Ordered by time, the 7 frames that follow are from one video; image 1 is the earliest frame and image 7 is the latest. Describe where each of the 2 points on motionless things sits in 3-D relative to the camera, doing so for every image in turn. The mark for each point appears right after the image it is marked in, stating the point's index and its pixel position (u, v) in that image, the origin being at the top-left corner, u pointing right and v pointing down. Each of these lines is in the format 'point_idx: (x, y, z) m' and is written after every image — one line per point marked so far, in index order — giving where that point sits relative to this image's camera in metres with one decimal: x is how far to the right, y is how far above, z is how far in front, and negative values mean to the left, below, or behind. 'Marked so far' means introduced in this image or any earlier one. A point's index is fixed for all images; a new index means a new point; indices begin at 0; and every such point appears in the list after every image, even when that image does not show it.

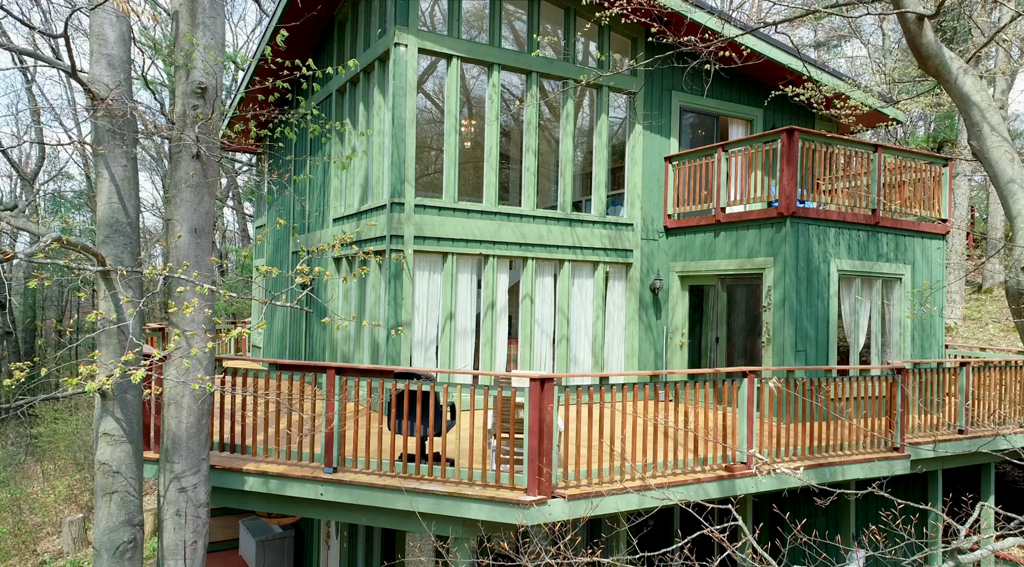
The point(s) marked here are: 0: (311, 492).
0: (-1.9, -2.0, +7.6) m
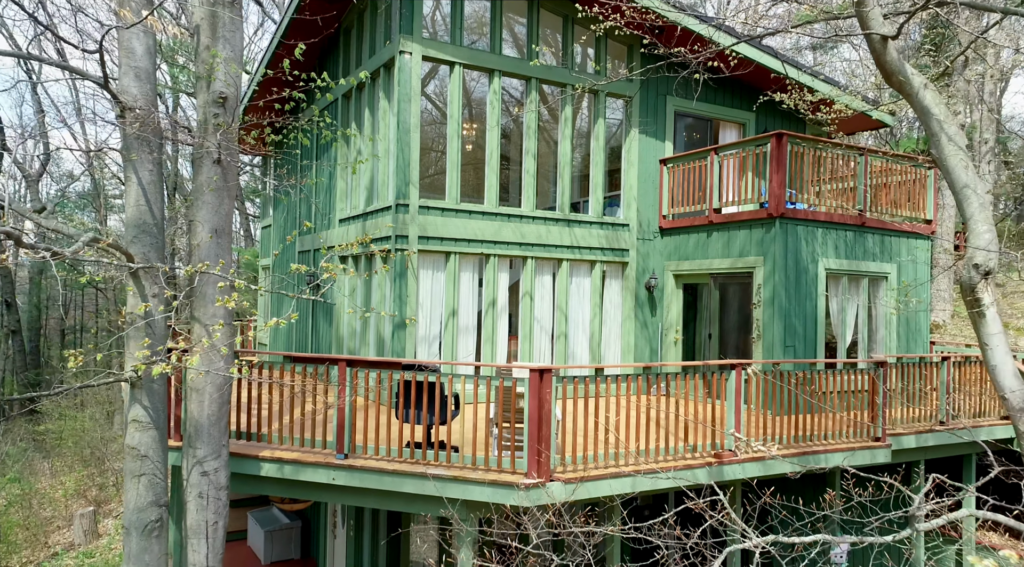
0: (-1.9, -2.0, +8.1) m
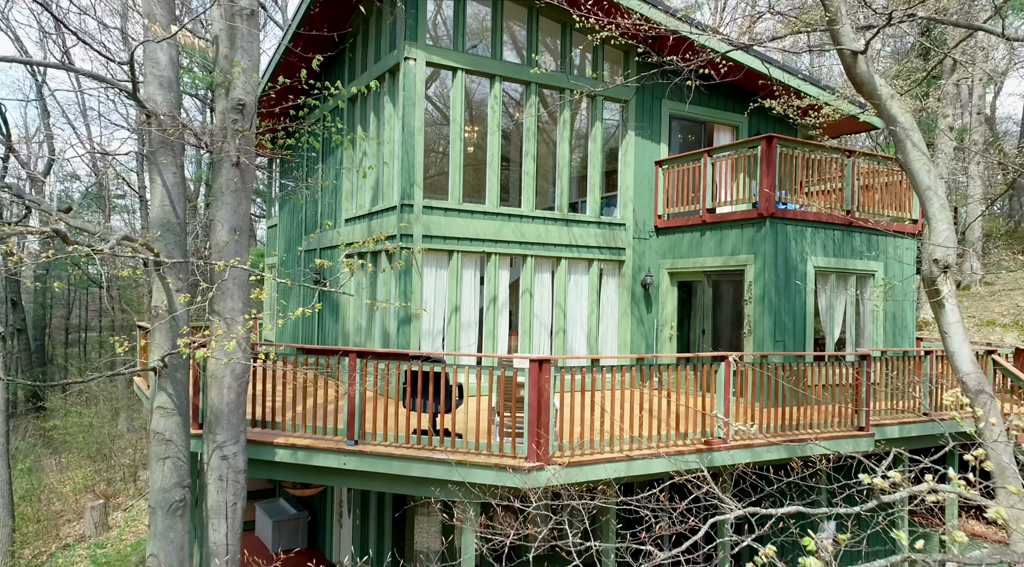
0: (-1.9, -1.9, +8.6) m
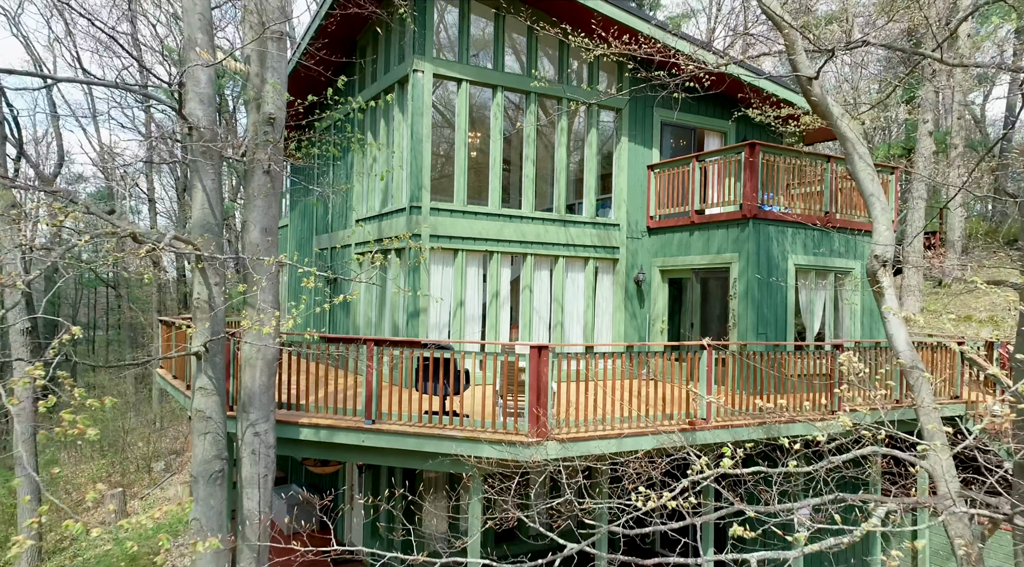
0: (-1.9, -1.9, +9.5) m
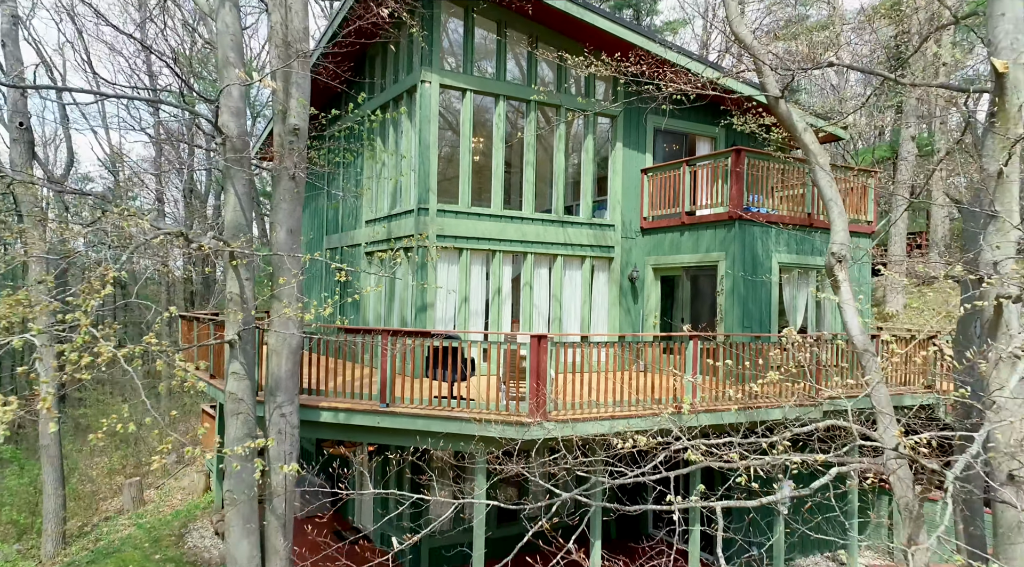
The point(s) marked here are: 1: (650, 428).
0: (-1.9, -1.8, +10.4) m
1: (+1.9, -2.0, +10.8) m
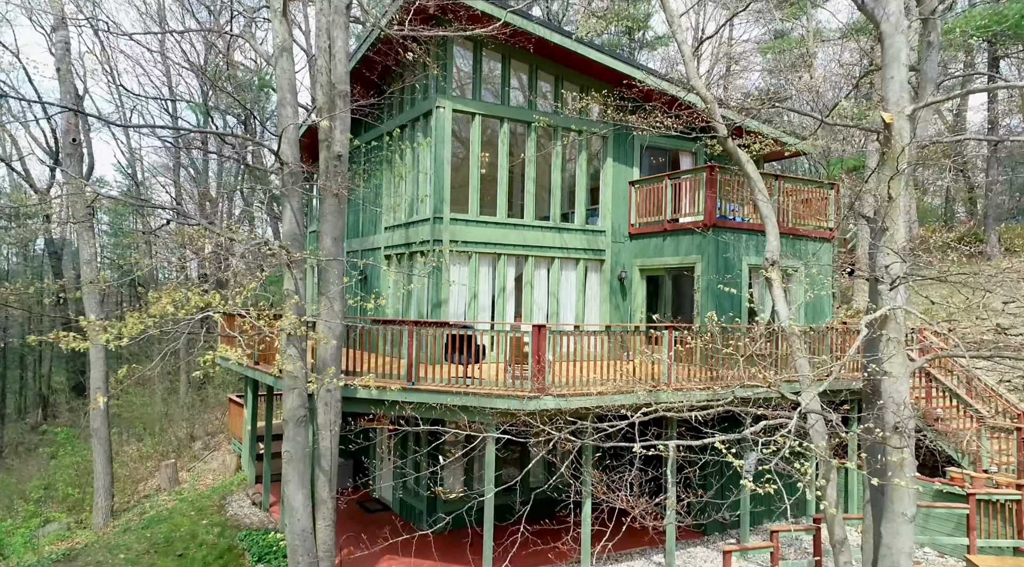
0: (-1.8, -1.8, +12.5) m
1: (+2.0, -2.0, +12.9) m
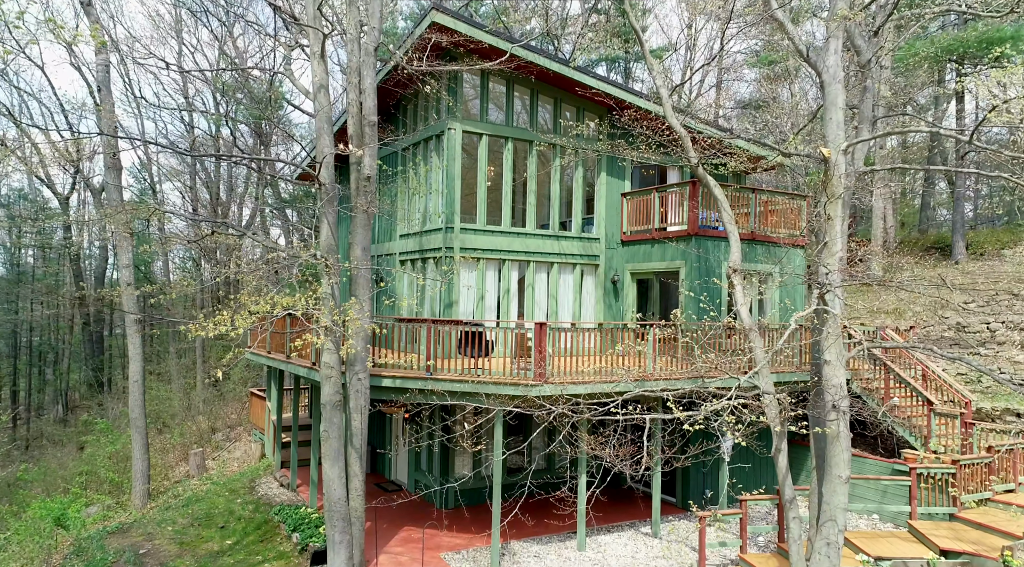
0: (-1.7, -1.9, +14.5) m
1: (+2.1, -2.0, +14.9) m
